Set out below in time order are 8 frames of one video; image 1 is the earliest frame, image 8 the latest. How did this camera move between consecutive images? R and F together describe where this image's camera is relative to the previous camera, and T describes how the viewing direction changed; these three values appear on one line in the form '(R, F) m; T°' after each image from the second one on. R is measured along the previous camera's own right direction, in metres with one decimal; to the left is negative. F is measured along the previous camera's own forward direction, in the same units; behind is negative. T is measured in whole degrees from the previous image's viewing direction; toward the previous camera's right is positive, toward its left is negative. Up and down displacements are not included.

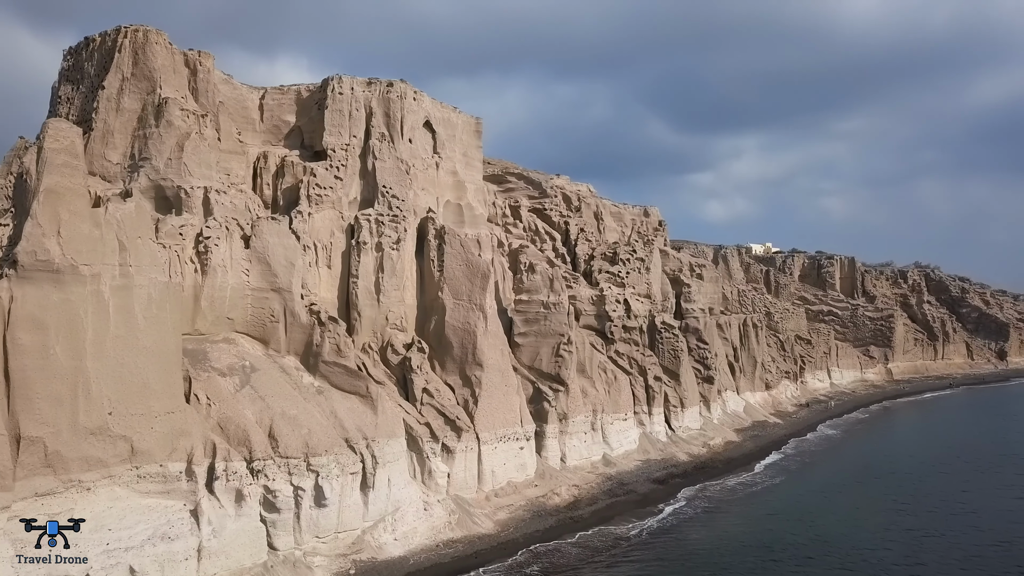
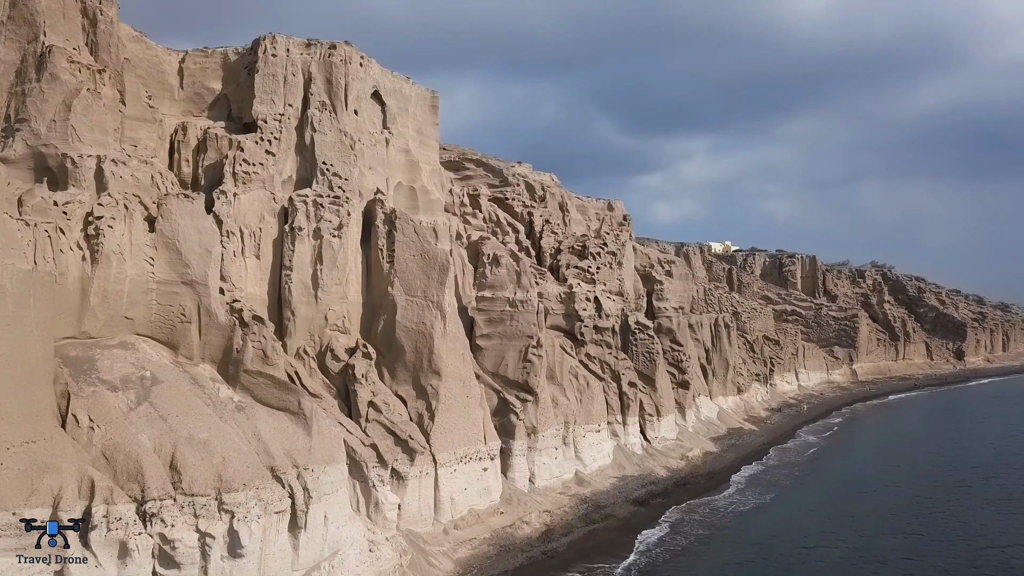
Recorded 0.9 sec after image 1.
(-0.2, +2.5) m; +3°
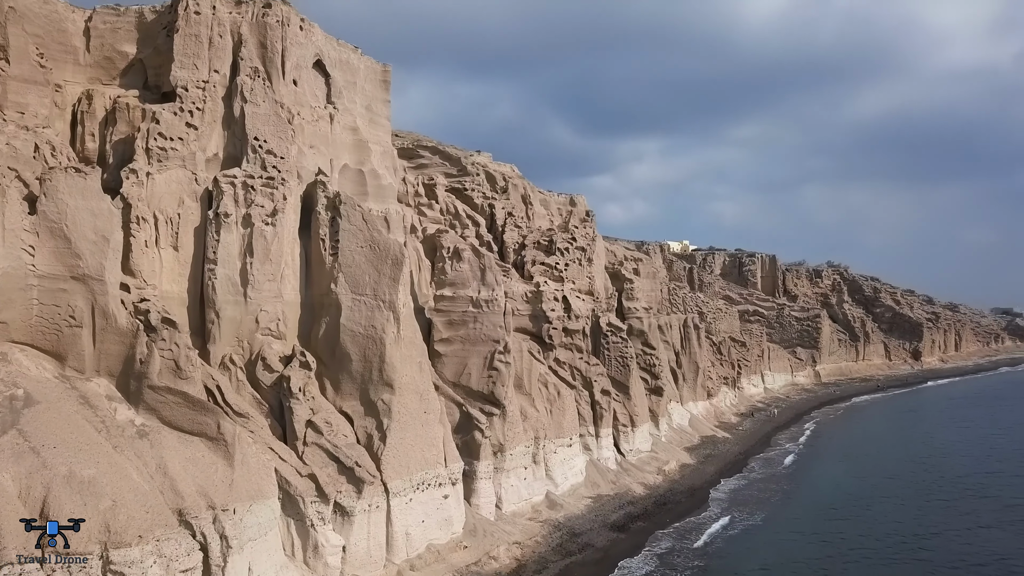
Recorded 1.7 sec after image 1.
(-0.2, +2.1) m; +3°
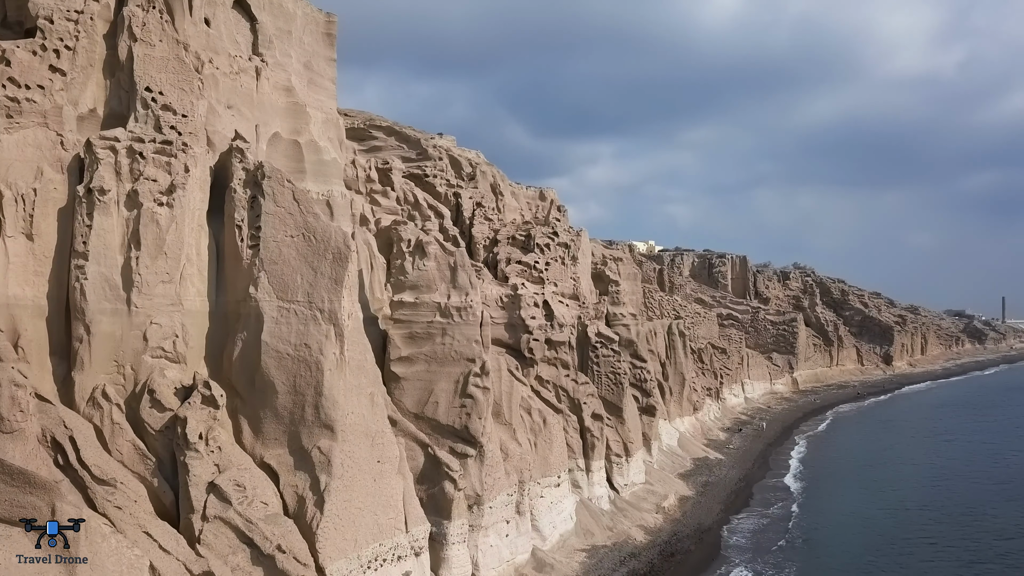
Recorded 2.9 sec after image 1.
(-0.4, +3.3) m; +3°
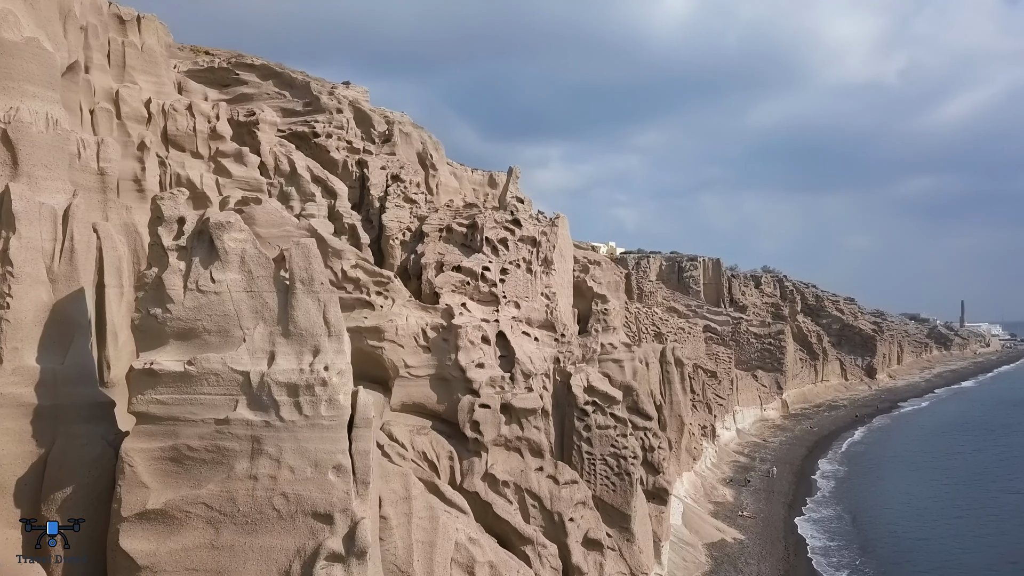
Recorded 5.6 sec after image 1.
(+0.2, +7.0) m; +4°
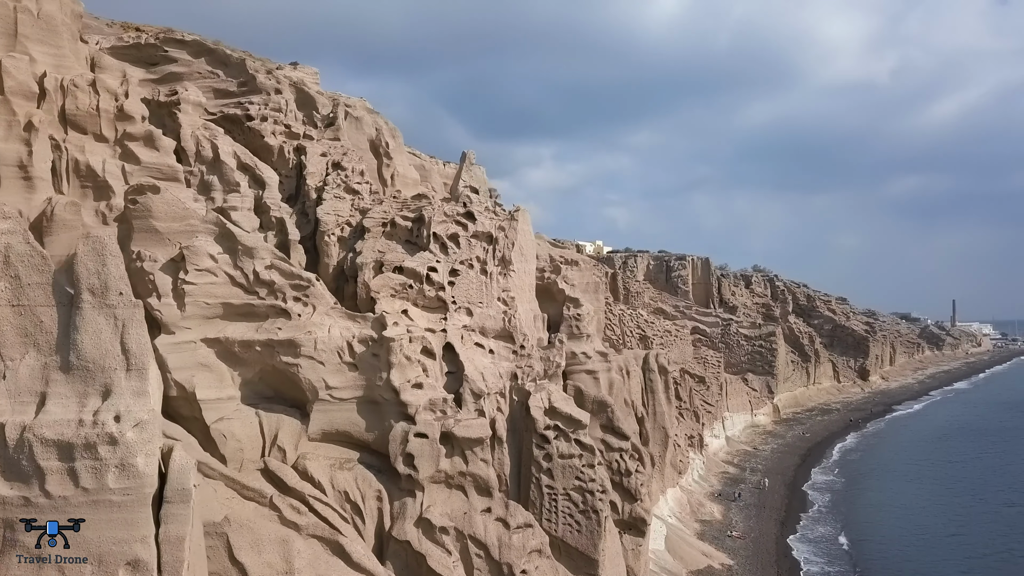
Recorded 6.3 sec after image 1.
(+0.5, +1.5) m; +1°
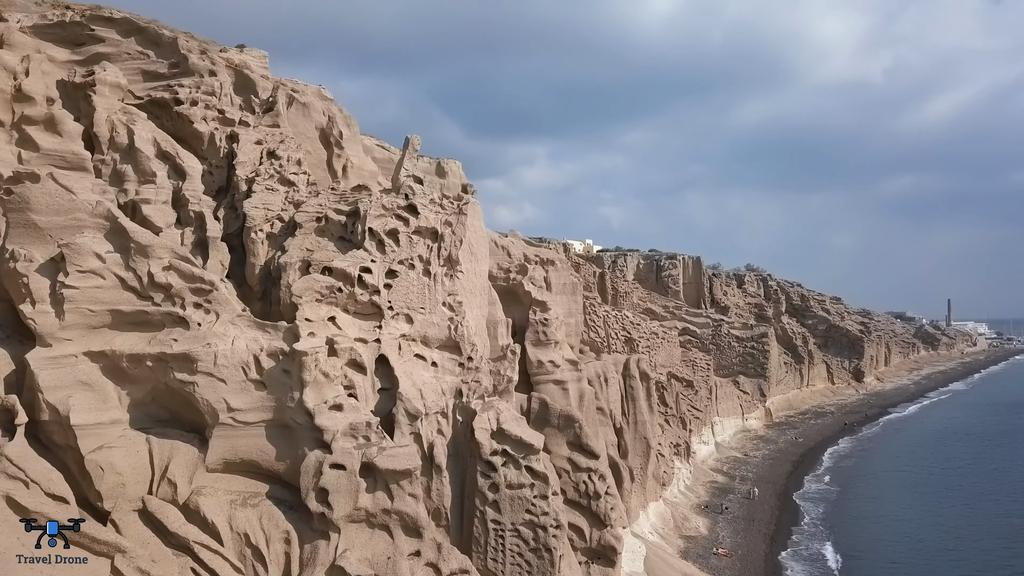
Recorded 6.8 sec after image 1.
(+0.5, +1.2) m; 0°
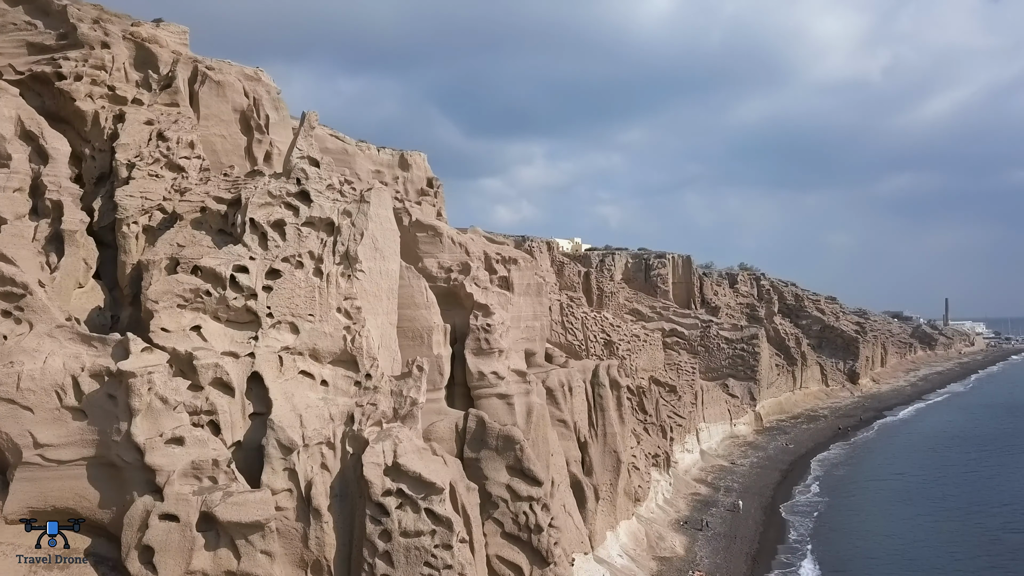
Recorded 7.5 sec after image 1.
(+0.8, +1.4) m; 0°
